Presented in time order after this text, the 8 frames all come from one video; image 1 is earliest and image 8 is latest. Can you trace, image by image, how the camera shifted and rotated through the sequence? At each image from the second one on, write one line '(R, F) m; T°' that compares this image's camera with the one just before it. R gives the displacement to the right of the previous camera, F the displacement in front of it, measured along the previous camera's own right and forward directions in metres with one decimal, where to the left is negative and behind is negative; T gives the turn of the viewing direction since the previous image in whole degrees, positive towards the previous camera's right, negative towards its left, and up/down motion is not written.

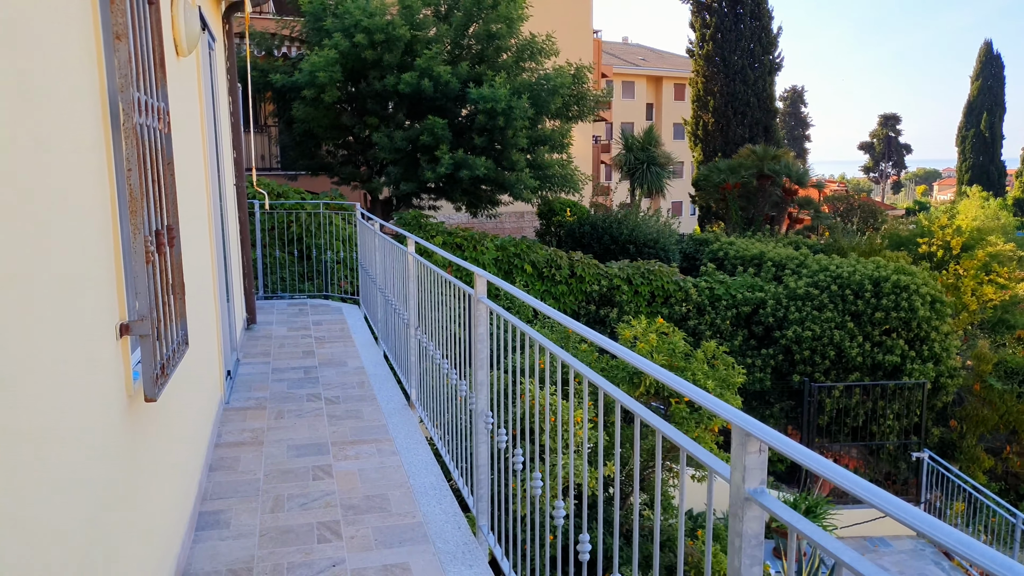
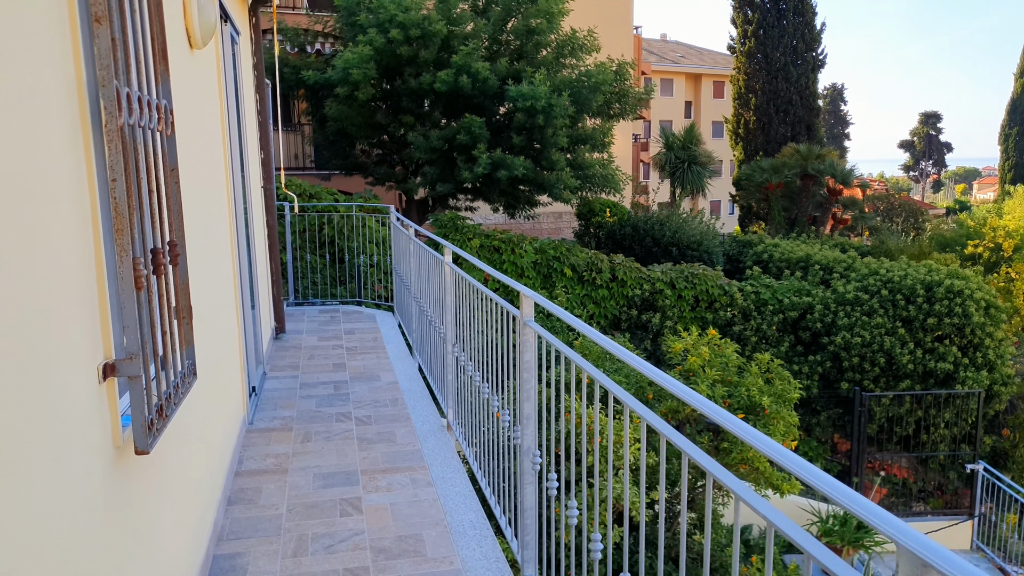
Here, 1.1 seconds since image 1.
(-0.1, +0.3) m; -2°
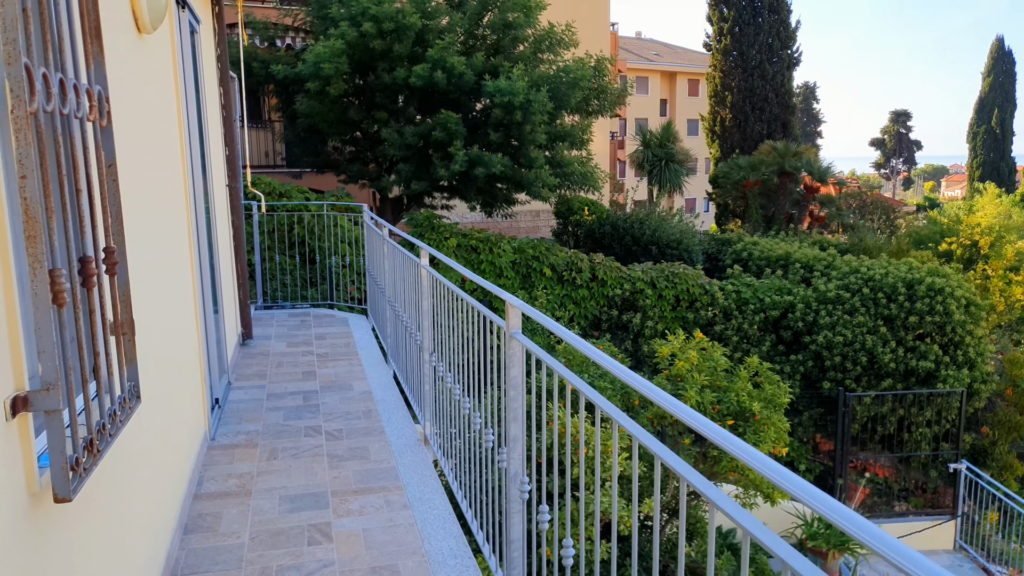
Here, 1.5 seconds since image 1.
(0.0, +0.2) m; +2°
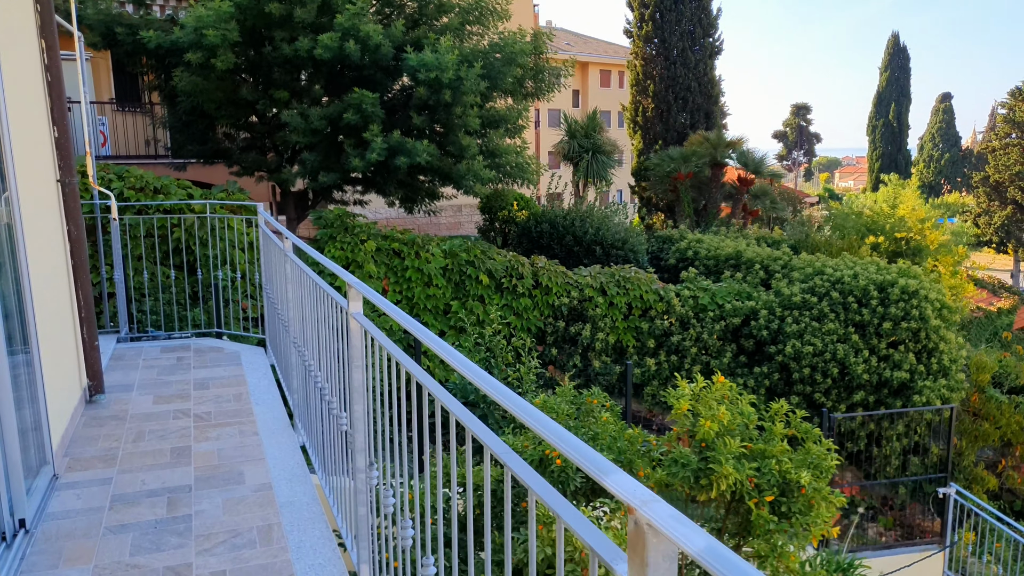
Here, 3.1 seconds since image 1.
(-0.2, +1.2) m; +6°
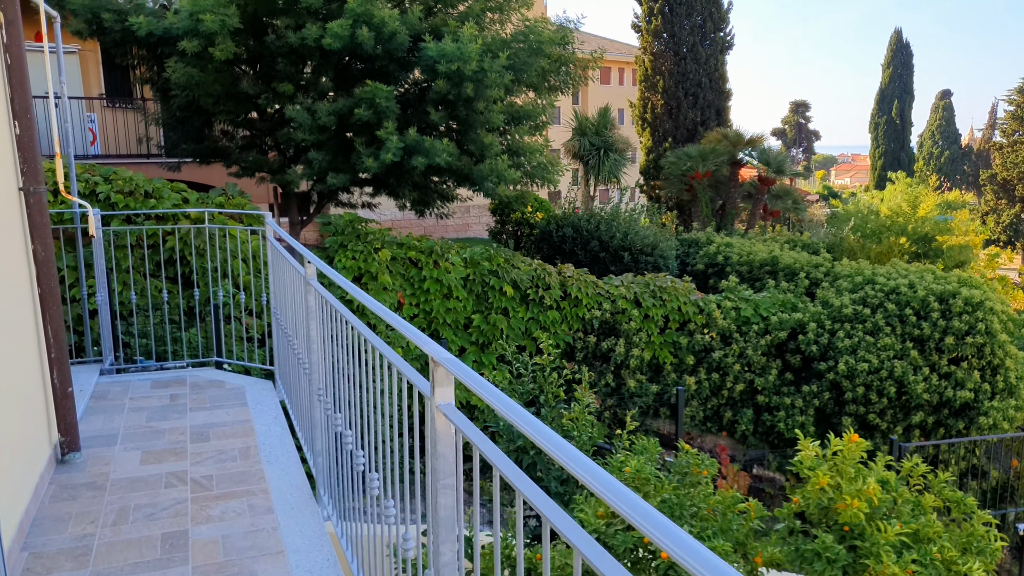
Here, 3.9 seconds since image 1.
(-0.3, +0.7) m; 0°
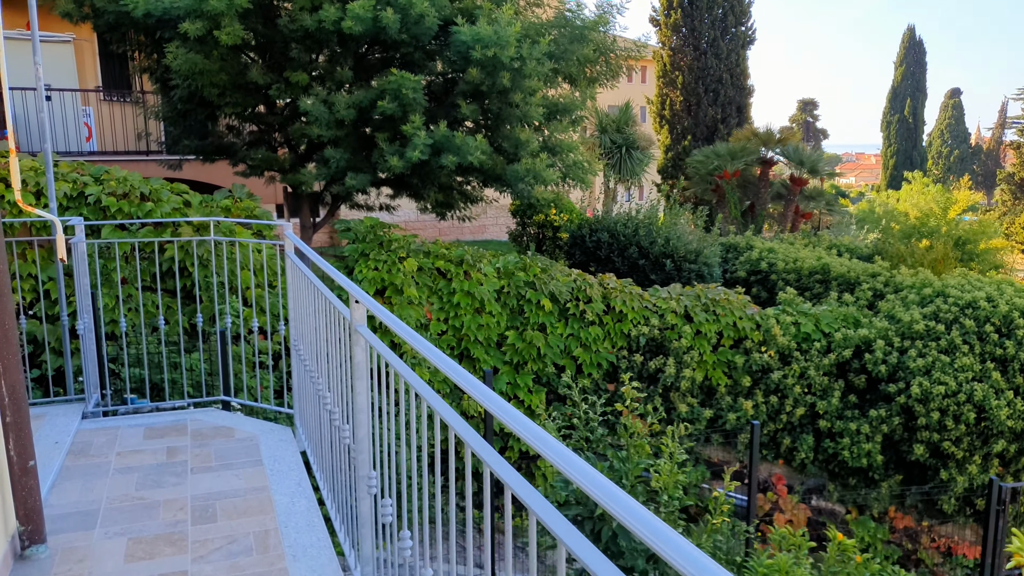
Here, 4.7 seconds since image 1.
(-0.3, +0.7) m; 0°
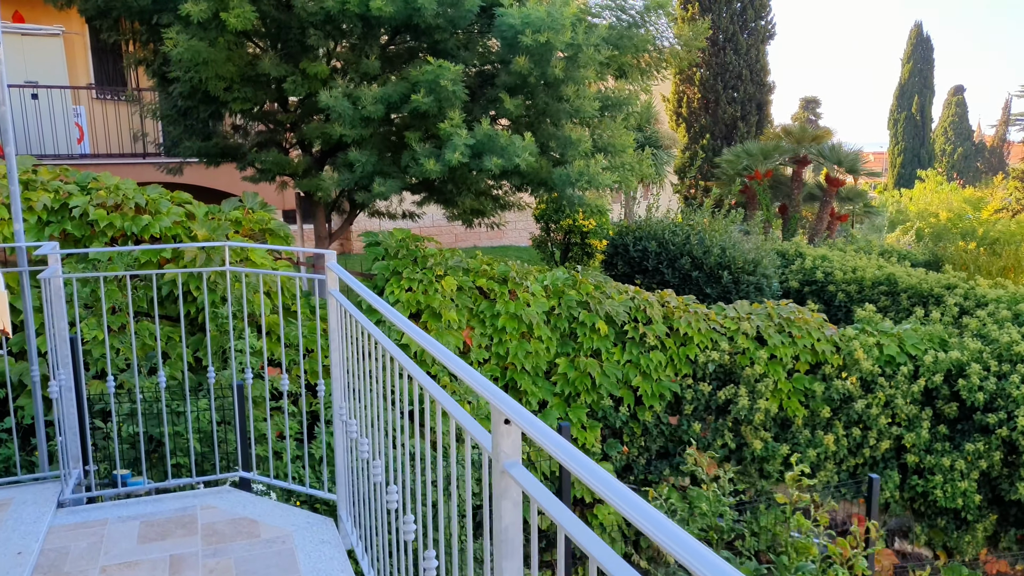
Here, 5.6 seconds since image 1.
(-0.3, +0.8) m; 0°
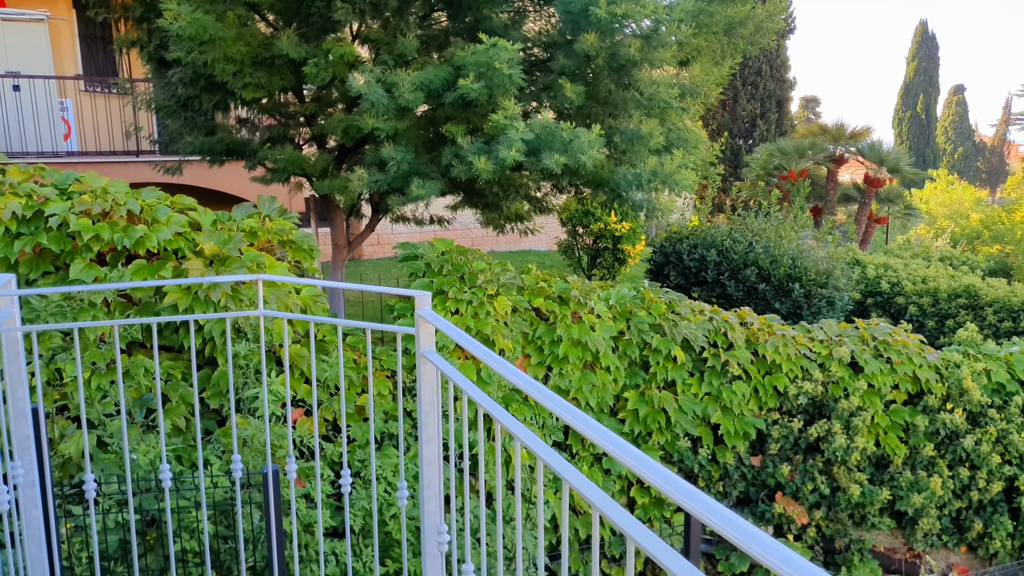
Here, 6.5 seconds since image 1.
(-0.4, +0.8) m; 0°
